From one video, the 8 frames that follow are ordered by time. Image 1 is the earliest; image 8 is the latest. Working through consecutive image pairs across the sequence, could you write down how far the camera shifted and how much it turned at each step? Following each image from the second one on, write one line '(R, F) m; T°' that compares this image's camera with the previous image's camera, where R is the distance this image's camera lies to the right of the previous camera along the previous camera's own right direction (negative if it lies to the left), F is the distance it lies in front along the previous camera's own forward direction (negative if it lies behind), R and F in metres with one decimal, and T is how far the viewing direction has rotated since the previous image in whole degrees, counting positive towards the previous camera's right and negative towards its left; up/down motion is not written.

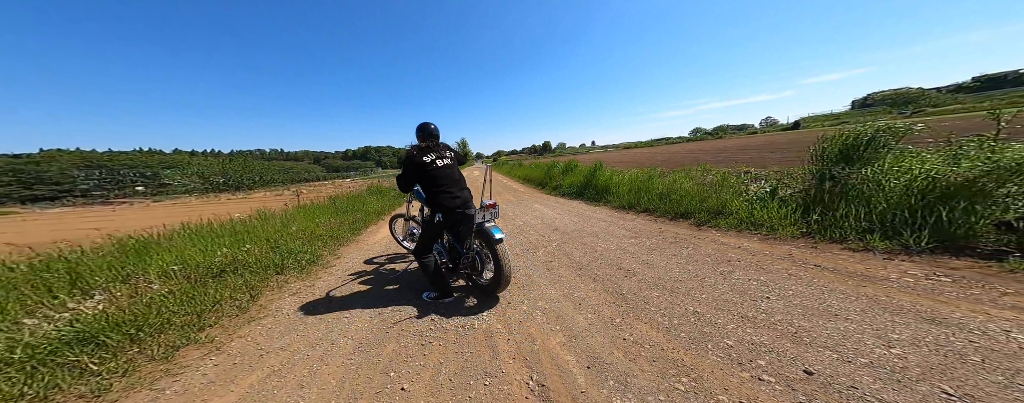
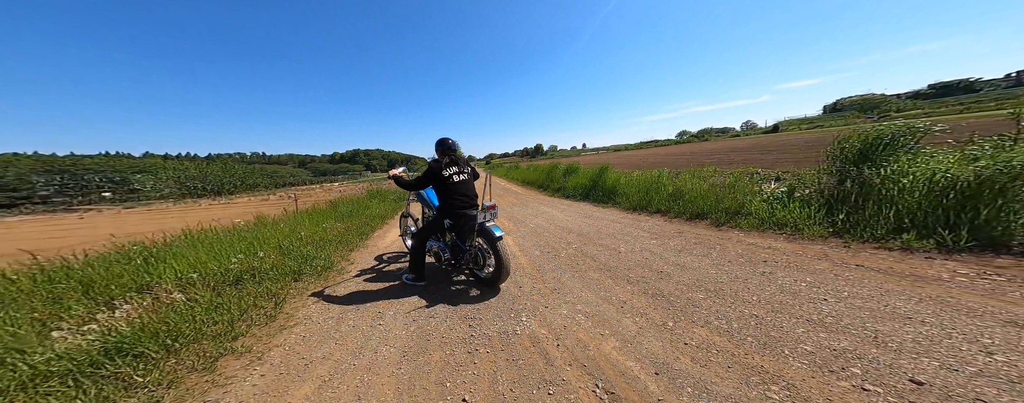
(-0.4, 0.0) m; +1°
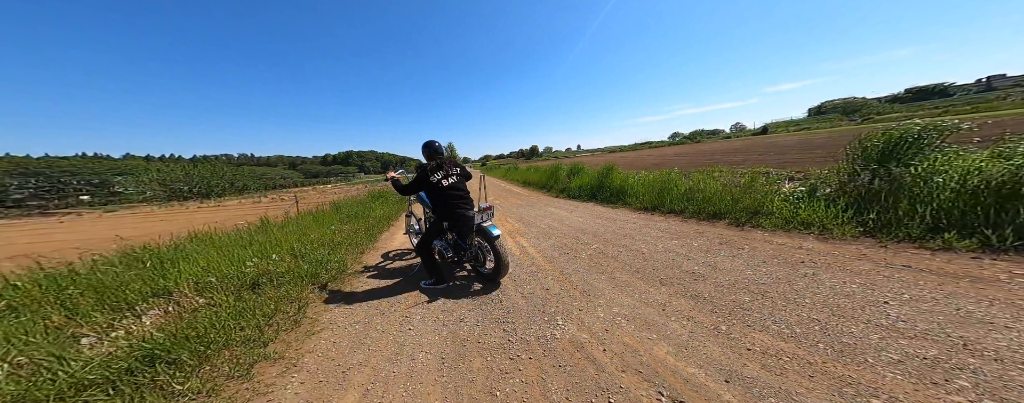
(-0.4, +0.1) m; +1°
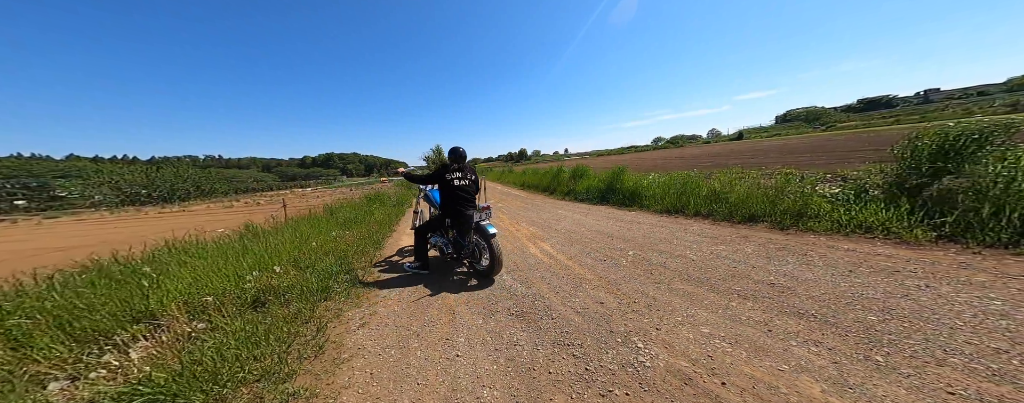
(-0.7, +0.4) m; +3°
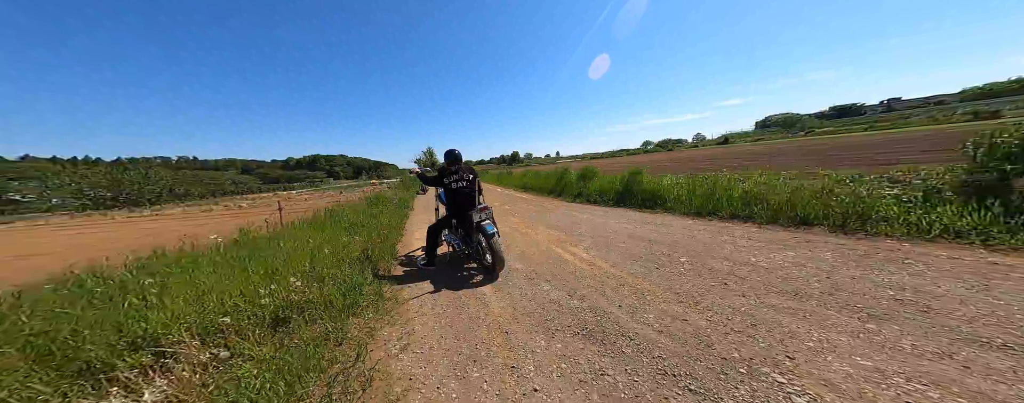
(-0.8, +0.4) m; +2°
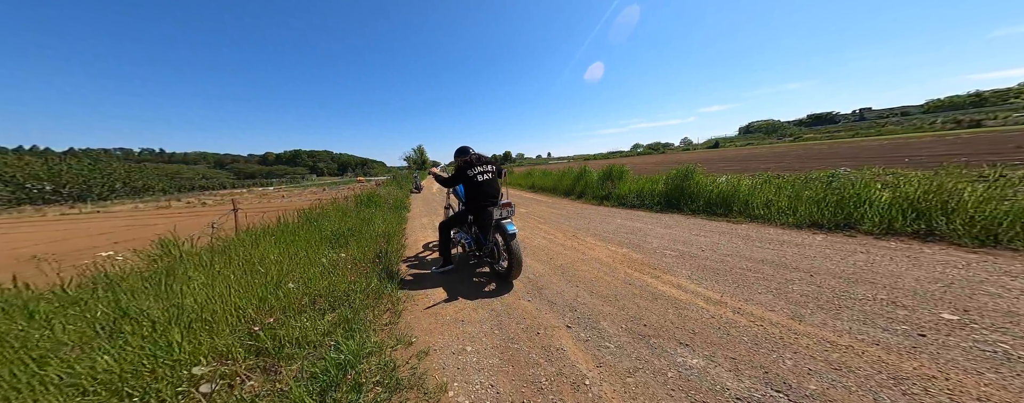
(-1.2, +1.9) m; +3°
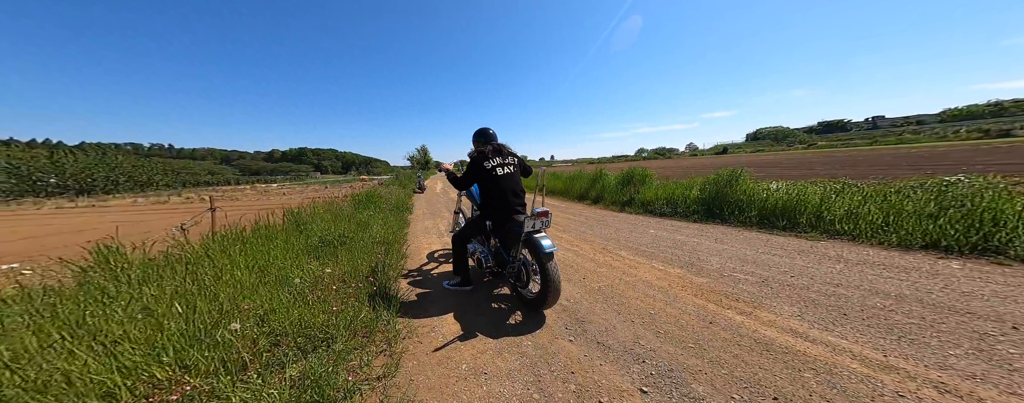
(-0.4, +1.0) m; -1°
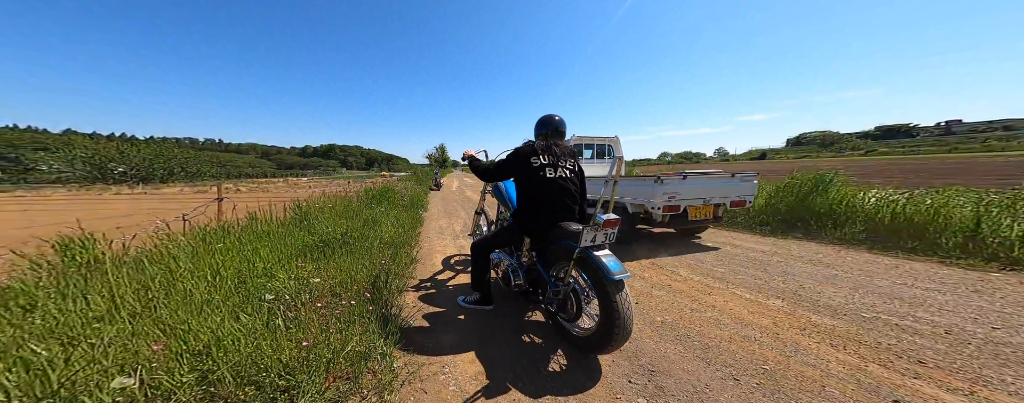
(-0.3, +0.9) m; -4°
